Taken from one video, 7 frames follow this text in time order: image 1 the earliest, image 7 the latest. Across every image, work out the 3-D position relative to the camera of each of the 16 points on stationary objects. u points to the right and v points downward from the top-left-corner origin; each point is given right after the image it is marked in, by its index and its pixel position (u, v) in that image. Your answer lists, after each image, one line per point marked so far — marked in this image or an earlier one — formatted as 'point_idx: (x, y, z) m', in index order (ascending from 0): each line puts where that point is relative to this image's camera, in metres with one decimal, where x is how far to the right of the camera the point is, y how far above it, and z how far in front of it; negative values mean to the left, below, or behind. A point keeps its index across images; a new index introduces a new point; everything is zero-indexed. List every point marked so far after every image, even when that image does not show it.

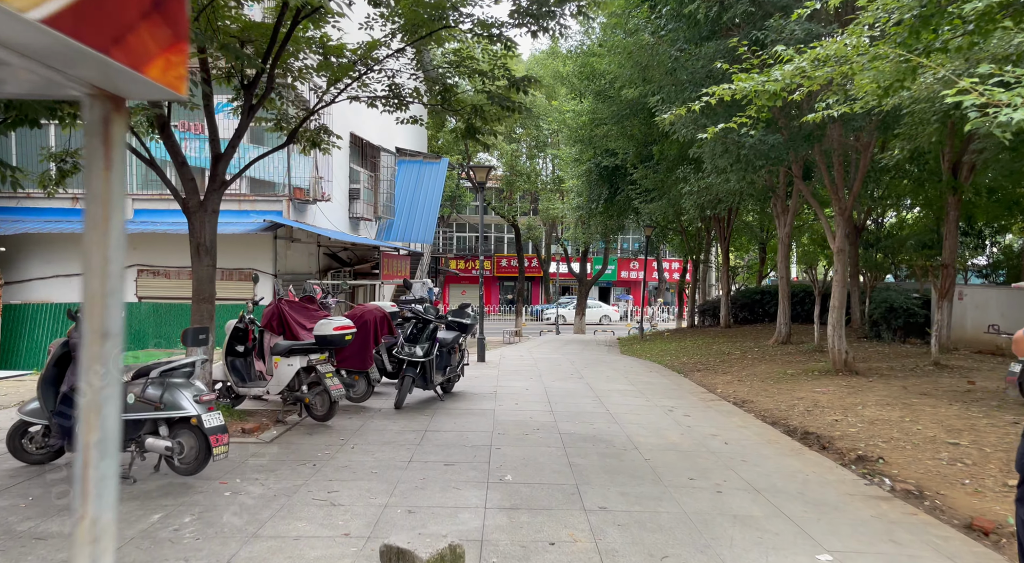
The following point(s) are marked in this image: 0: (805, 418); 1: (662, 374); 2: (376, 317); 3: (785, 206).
0: (+3.2, -1.5, +7.4) m
1: (+2.5, -1.5, +11.3) m
2: (-1.6, -0.4, +7.8) m
3: (+6.1, +1.7, +15.3) m
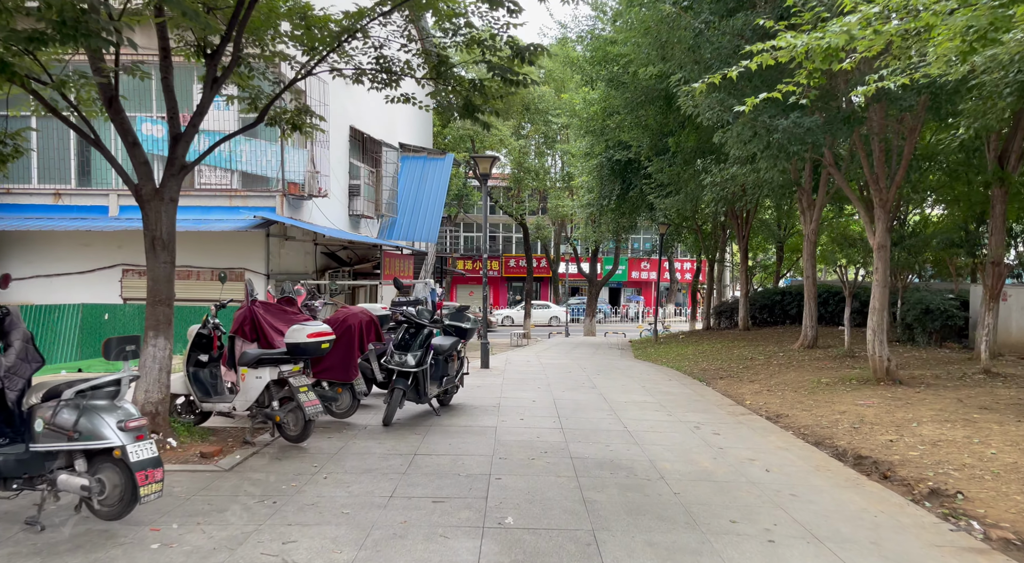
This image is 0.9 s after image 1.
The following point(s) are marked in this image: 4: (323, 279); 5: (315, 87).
0: (+3.2, -1.5, +6.5) m
1: (+2.6, -1.5, +10.3) m
2: (-1.5, -0.4, +6.9) m
3: (+6.2, +1.7, +14.2) m
4: (-4.8, +0.1, +17.1) m
5: (-4.6, +4.6, +16.2) m
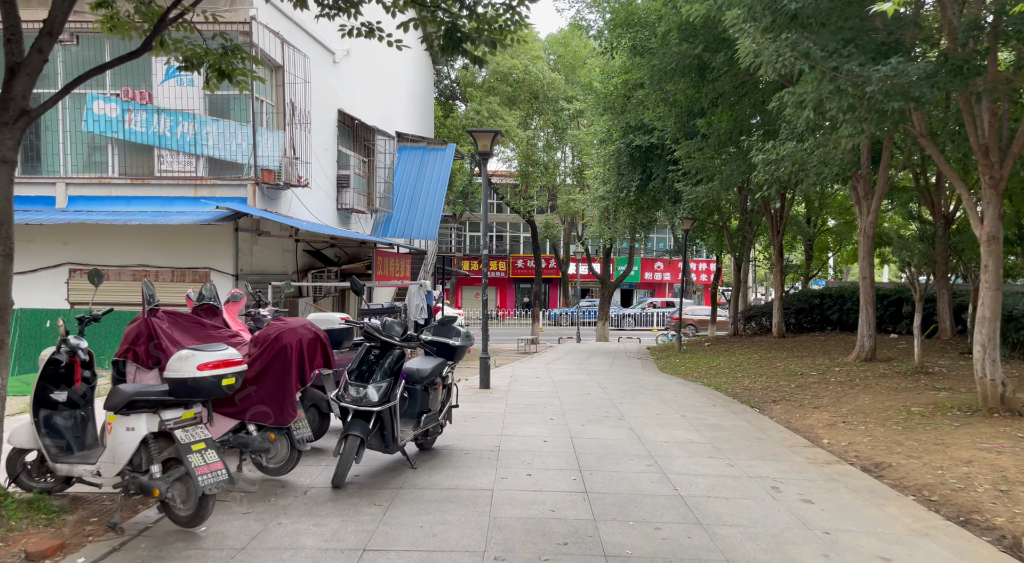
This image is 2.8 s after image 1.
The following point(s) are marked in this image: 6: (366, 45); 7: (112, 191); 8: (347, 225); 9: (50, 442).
0: (+3.2, -1.5, +4.4) m
1: (+2.6, -1.5, +8.3) m
2: (-1.5, -0.4, +4.9) m
3: (+6.3, +1.7, +12.2) m
4: (-4.6, 0.0, +15.2) m
5: (-4.5, +4.6, +14.2) m
6: (-3.9, +6.4, +18.5) m
7: (-6.3, +1.4, +11.2) m
8: (-4.3, +1.5, +17.7) m
9: (-2.8, -1.0, +4.1) m
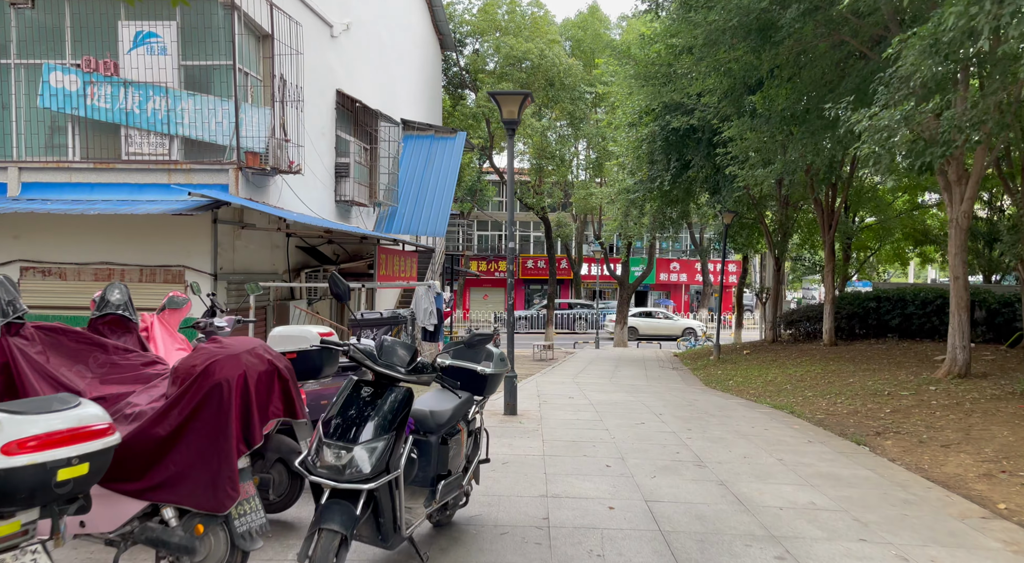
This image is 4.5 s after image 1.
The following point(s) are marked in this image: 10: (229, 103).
0: (+3.6, -1.5, +2.6) m
1: (+3.0, -1.5, +6.4) m
2: (-1.2, -0.4, +3.1) m
3: (+6.7, +1.6, +10.3) m
4: (-4.2, 0.0, +13.4) m
5: (-4.1, +4.6, +12.4) m
6: (-3.5, +6.4, +16.7) m
7: (-6.0, +1.4, +9.4) m
8: (-3.9, +1.5, +15.9) m
9: (-2.5, -0.9, +2.3) m
10: (-4.0, +2.5, +9.9) m
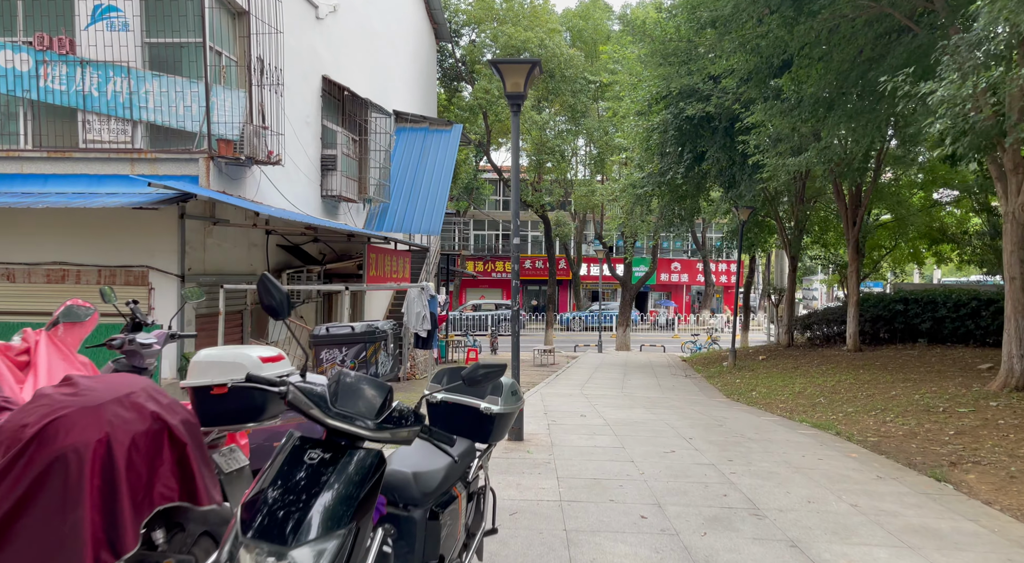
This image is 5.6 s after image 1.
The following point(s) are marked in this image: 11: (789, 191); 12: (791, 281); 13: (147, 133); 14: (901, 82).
0: (+3.6, -1.5, +1.5) m
1: (+3.0, -1.5, +5.3) m
2: (-1.1, -0.4, +1.9) m
3: (+6.8, +1.6, +9.2) m
4: (-4.2, 0.0, +12.3) m
5: (-4.1, +4.5, +11.3) m
6: (-3.5, +6.3, +15.6) m
7: (-5.9, +1.4, +8.3) m
8: (-3.9, +1.4, +14.8) m
9: (-2.4, -1.0, +1.2) m
10: (-4.0, +2.5, +8.8) m
11: (+6.6, +2.2, +16.4) m
12: (+7.3, 0.0, +17.9) m
13: (-4.8, +2.0, +9.0) m
14: (+4.0, +2.0, +6.9) m
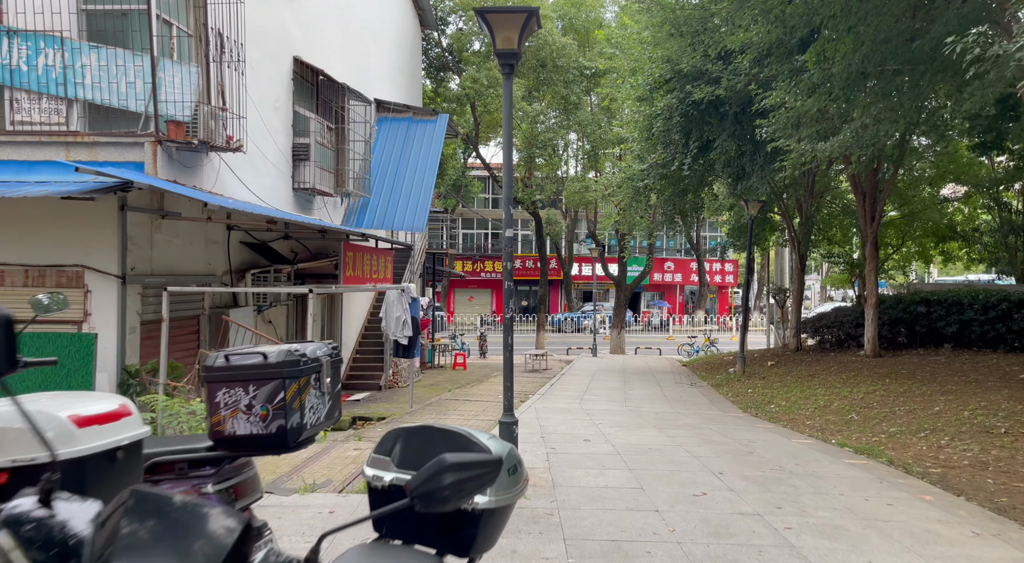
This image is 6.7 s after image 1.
0: (+3.7, -1.5, +0.3) m
1: (+3.0, -1.6, +4.1) m
2: (-1.1, -0.4, +0.7) m
3: (+6.6, +1.6, +8.1) m
4: (-4.3, 0.0, +11.0) m
5: (-4.2, +4.5, +10.0) m
6: (-3.7, +6.3, +14.3) m
7: (-6.0, +1.4, +7.0) m
8: (-4.0, +1.4, +13.5) m
9: (-2.4, -1.0, -0.1) m
10: (-4.1, +2.5, +7.5) m
11: (+6.4, +2.2, +15.3) m
12: (+7.0, 0.0, +16.8) m
13: (-4.9, +2.0, +7.7) m
14: (+3.9, +2.0, +5.8) m
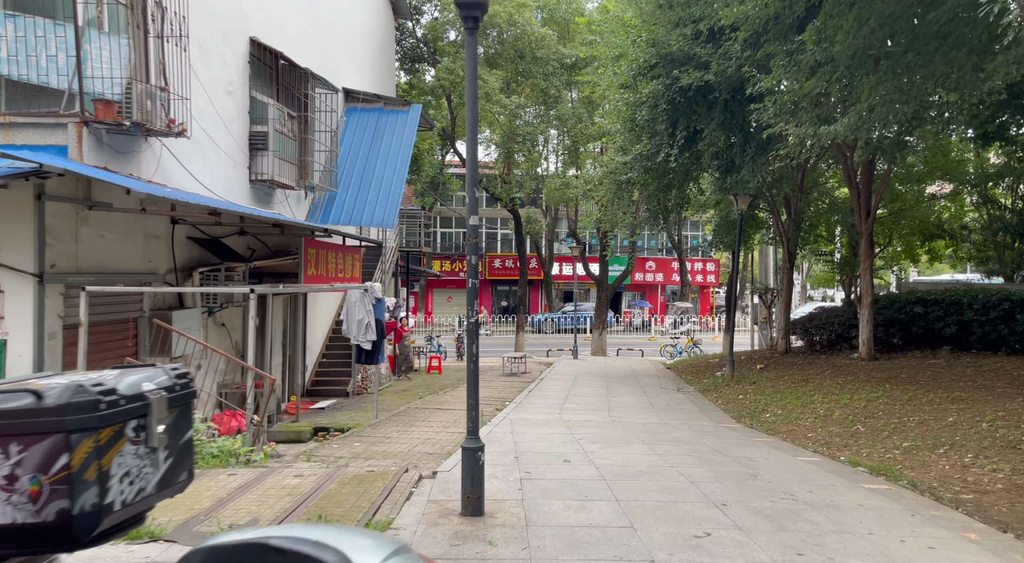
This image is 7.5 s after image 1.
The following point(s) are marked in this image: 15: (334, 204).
0: (+3.6, -1.5, -0.5) m
1: (+2.8, -1.5, +3.3) m
2: (-1.2, -0.4, -0.2) m
3: (+6.3, +1.6, +7.4) m
4: (-4.7, 0.0, +10.0) m
5: (-4.6, +4.5, +9.0) m
6: (-4.2, +6.3, +13.4) m
7: (-6.3, +1.4, +5.9) m
8: (-4.5, +1.4, +12.5) m
9: (-2.4, -1.0, -1.0) m
10: (-4.3, +2.5, +6.5) m
11: (+5.9, +2.2, +14.6) m
12: (+6.5, 0.0, +16.1) m
13: (-5.2, +2.0, +6.7) m
14: (+3.6, +2.0, +5.0) m
15: (-3.6, +1.6, +14.0) m
